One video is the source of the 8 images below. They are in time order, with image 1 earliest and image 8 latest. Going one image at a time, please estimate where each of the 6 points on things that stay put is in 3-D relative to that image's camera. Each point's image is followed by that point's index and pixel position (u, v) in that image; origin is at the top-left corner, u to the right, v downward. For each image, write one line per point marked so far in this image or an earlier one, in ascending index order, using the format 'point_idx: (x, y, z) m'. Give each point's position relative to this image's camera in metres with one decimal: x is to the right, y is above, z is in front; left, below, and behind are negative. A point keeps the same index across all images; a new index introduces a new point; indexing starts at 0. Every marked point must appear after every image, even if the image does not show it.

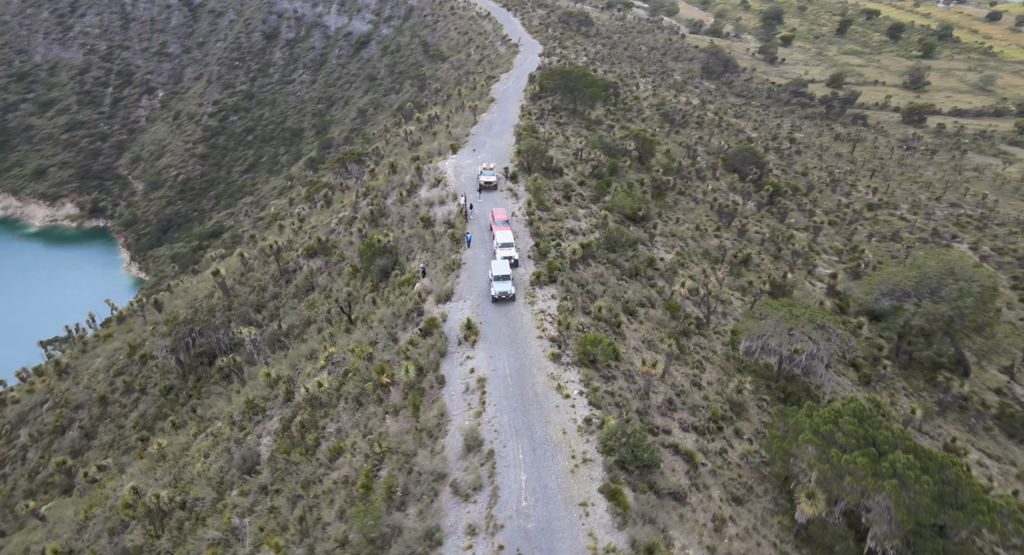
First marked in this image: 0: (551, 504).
0: (+1.2, -7.9, +19.6) m
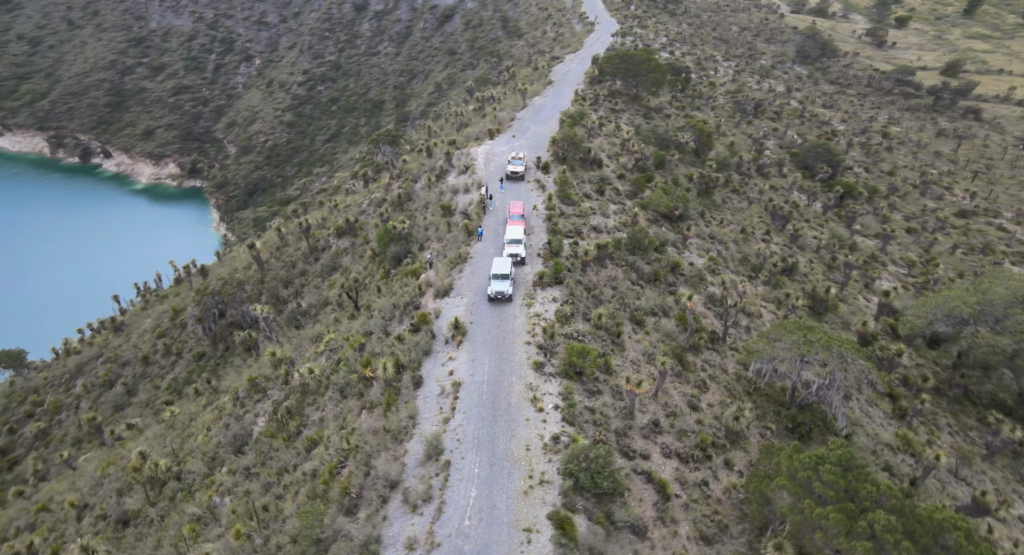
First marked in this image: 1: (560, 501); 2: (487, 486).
0: (-0.7, -8.3, +18.6) m
1: (+1.6, -7.8, +19.3) m
2: (-1.0, -7.5, +19.9) m
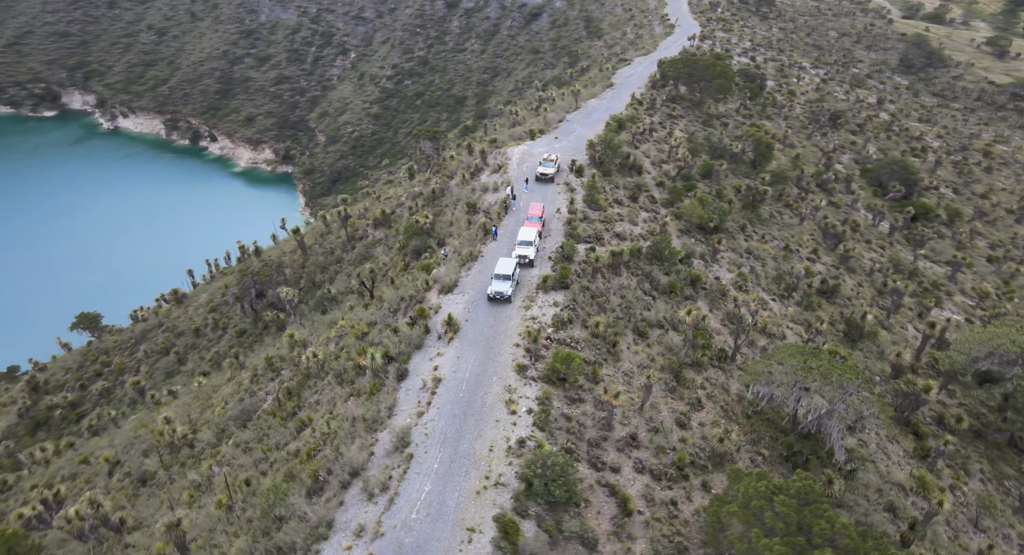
0: (-2.5, -8.2, +18.8) m
1: (-0.1, -7.8, +19.2) m
2: (-2.6, -7.4, +20.1) m
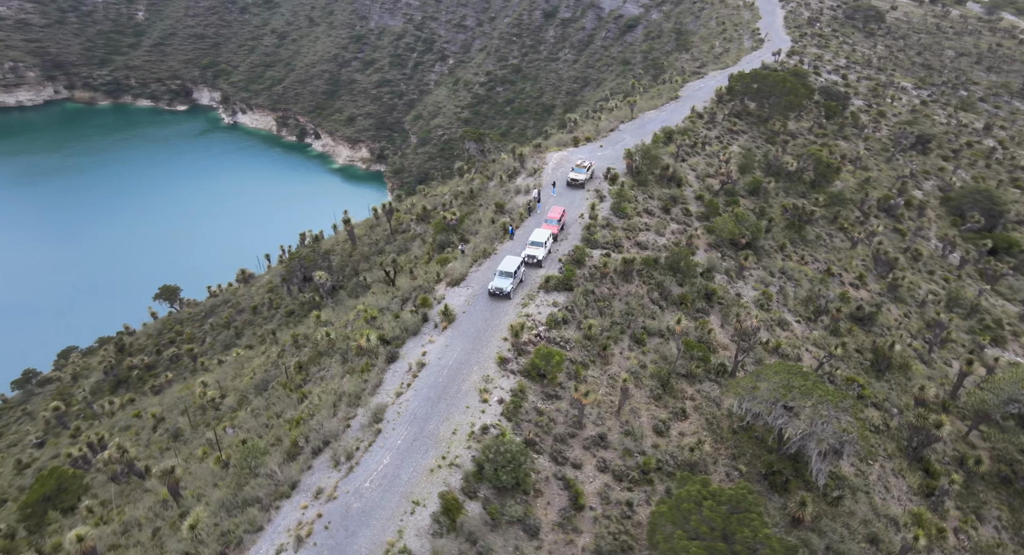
0: (-4.4, -7.6, +19.8) m
1: (-1.9, -7.4, +20.0) m
2: (-4.2, -6.8, +21.2) m
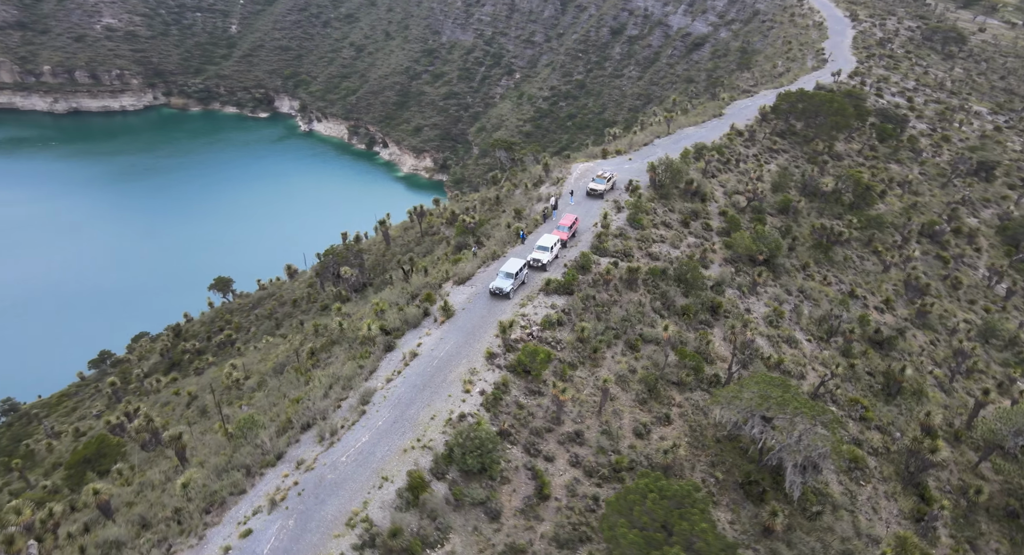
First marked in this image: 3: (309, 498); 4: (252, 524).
0: (-5.7, -7.1, +21.1) m
1: (-3.2, -7.1, +21.0) m
2: (-5.3, -6.4, +22.4) m
3: (-7.2, -7.9, +19.9) m
4: (-9.0, -8.5, +19.4) m
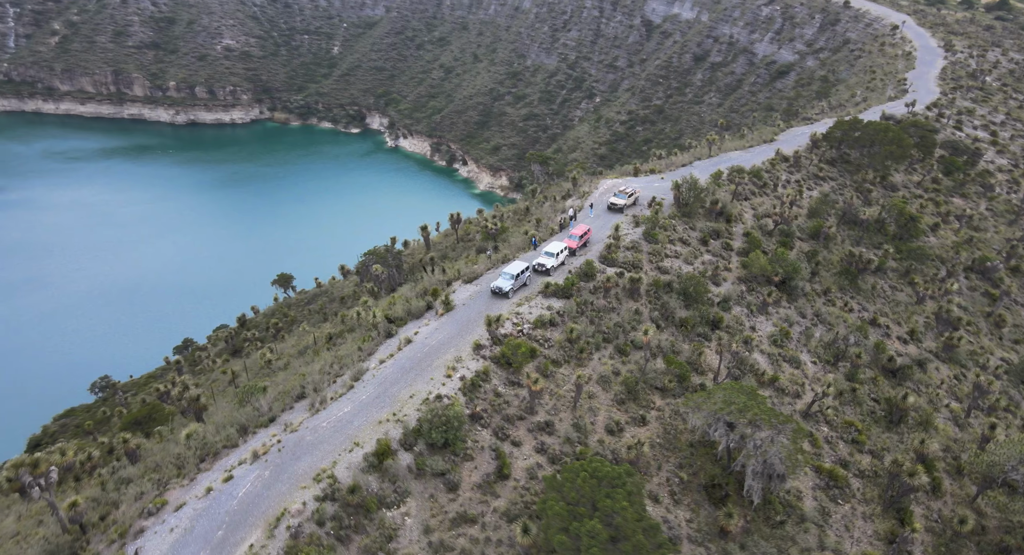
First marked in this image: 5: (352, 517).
0: (-7.1, -6.4, +23.1) m
1: (-4.6, -6.5, +22.8) m
2: (-6.6, -5.7, +24.4) m
3: (-8.8, -7.0, +22.0) m
4: (-10.7, -7.5, +21.6) m
5: (-5.7, -8.4, +19.6) m
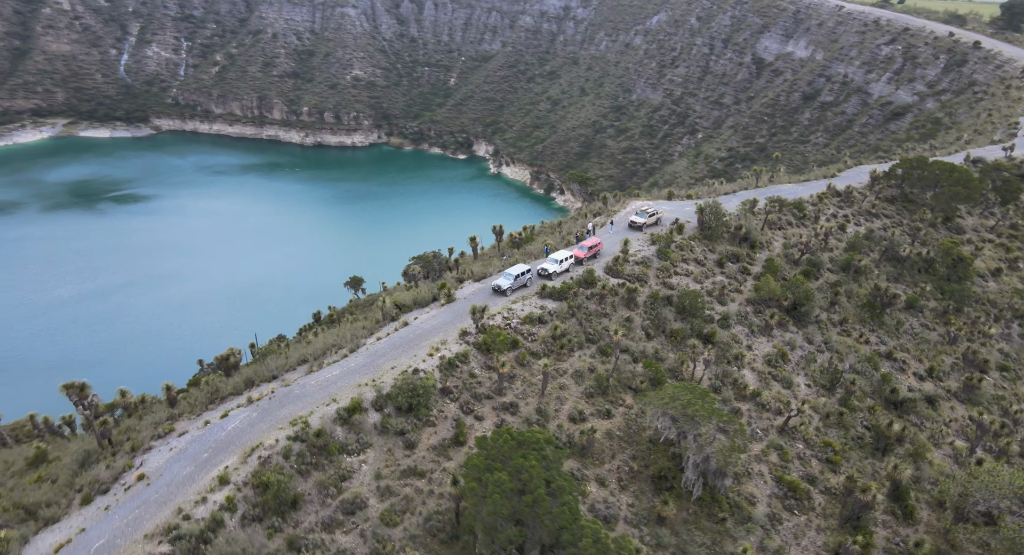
0: (-8.9, -5.3, +26.2) m
1: (-6.5, -5.5, +25.7) m
2: (-8.2, -4.7, +27.5) m
3: (-10.7, -5.7, +25.4) m
4: (-12.6, -6.1, +25.2) m
5: (-8.0, -7.2, +22.6) m
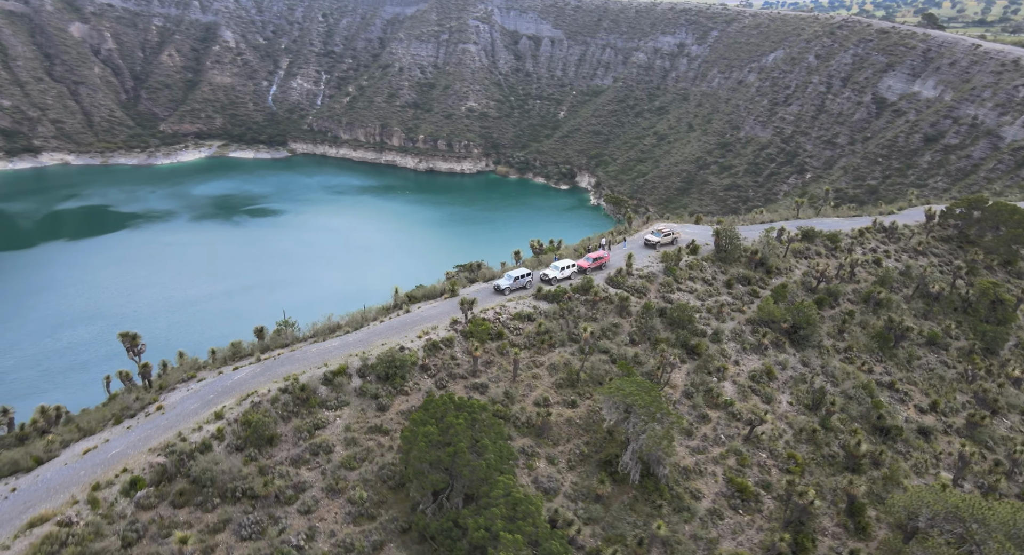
0: (-10.4, -4.3, +30.1) m
1: (-8.1, -4.7, +29.3) m
2: (-9.6, -3.8, +31.3) m
3: (-12.4, -4.5, +29.5) m
4: (-14.4, -4.8, +29.5) m
5: (-10.1, -6.1, +26.3) m
